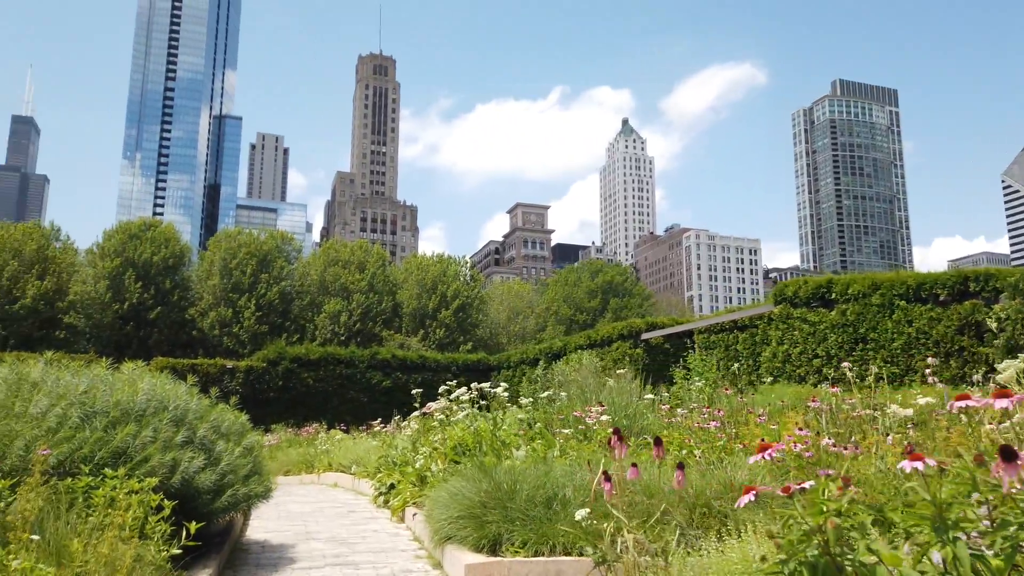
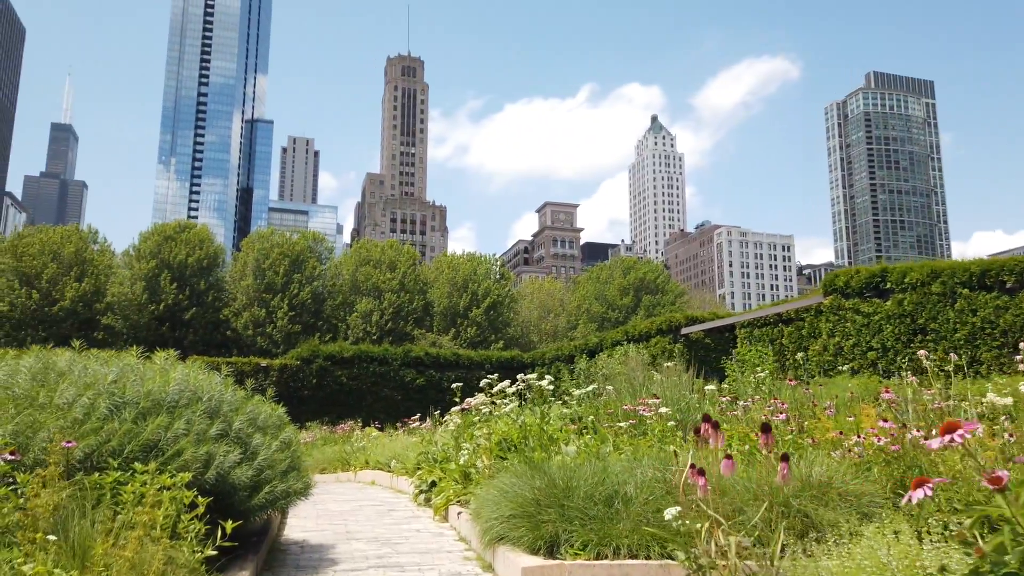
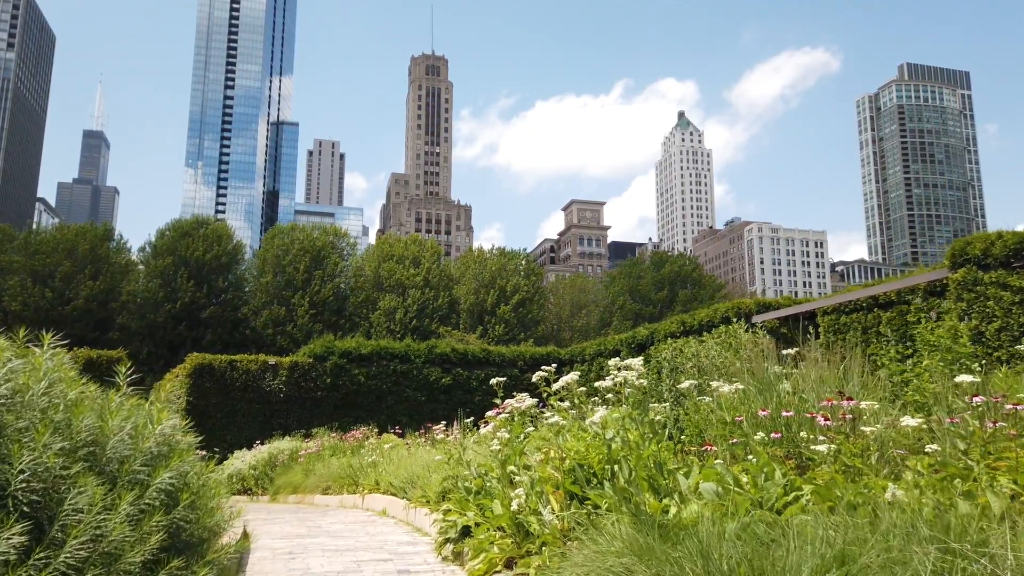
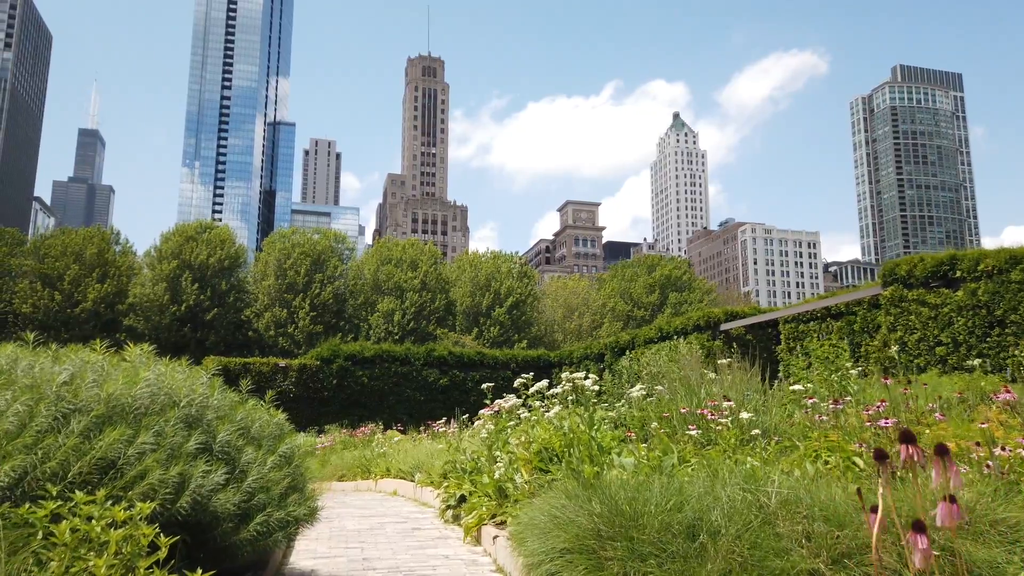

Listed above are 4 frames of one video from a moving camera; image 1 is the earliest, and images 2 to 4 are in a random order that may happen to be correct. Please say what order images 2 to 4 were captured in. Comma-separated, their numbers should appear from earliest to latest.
2, 4, 3
